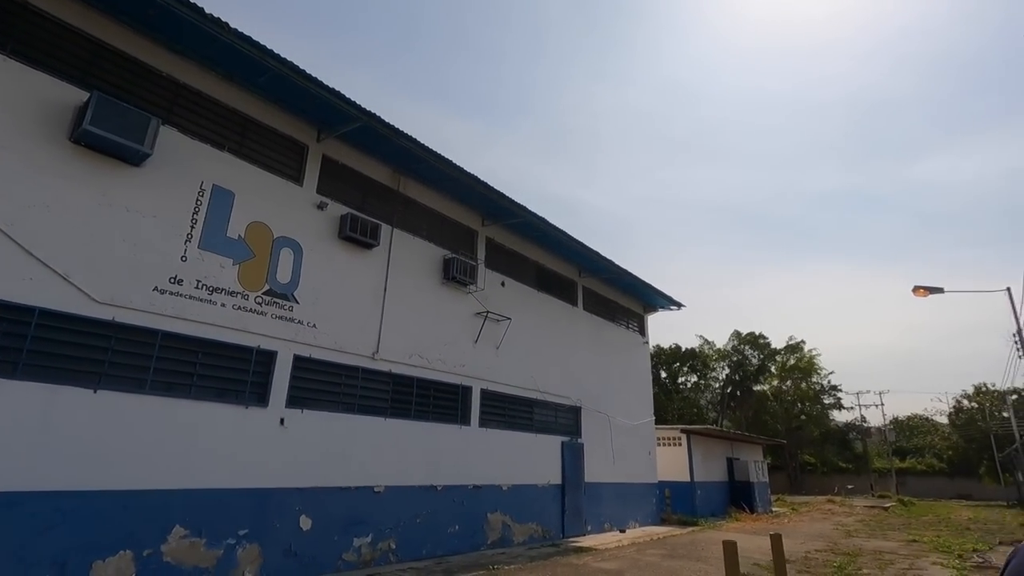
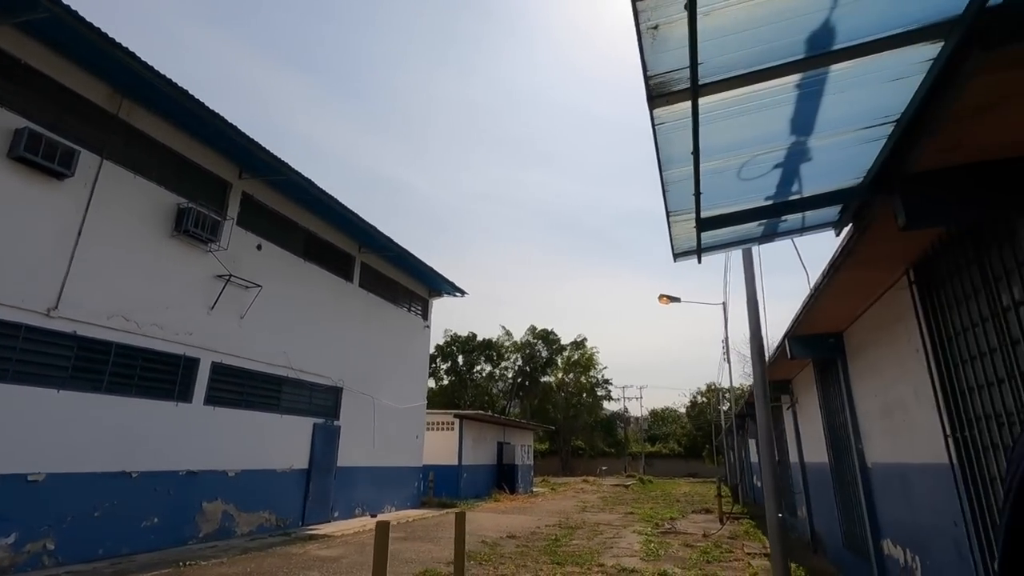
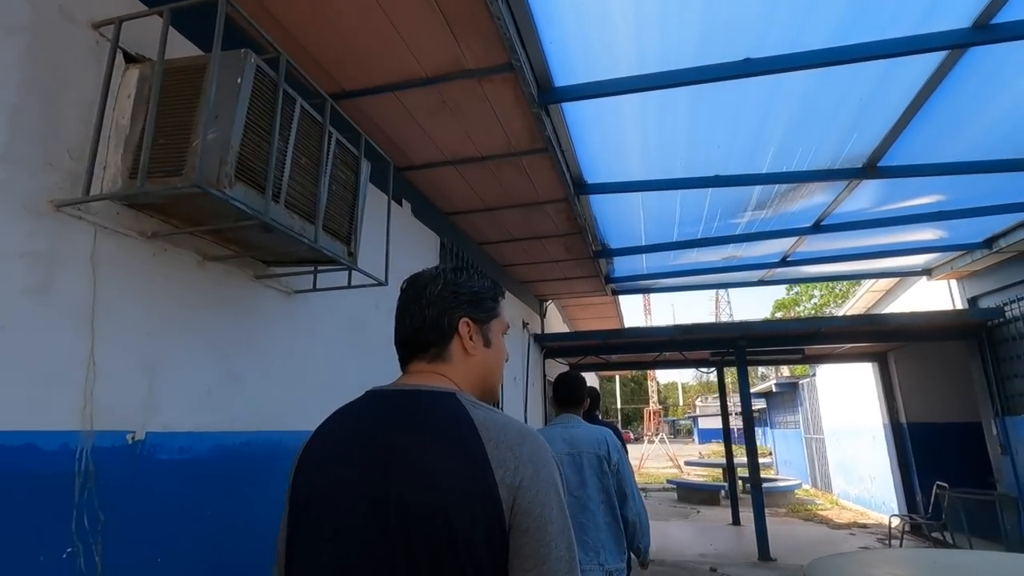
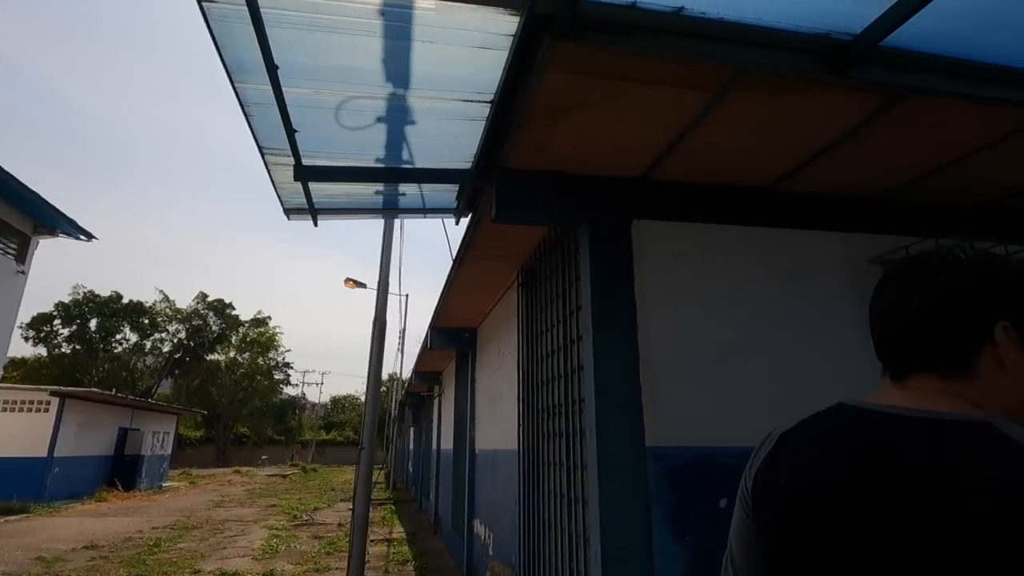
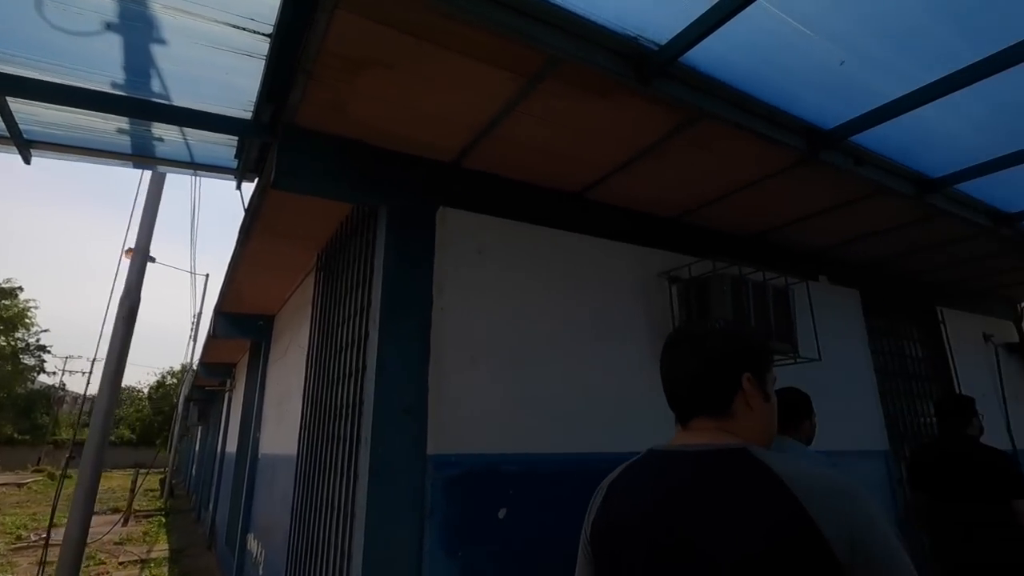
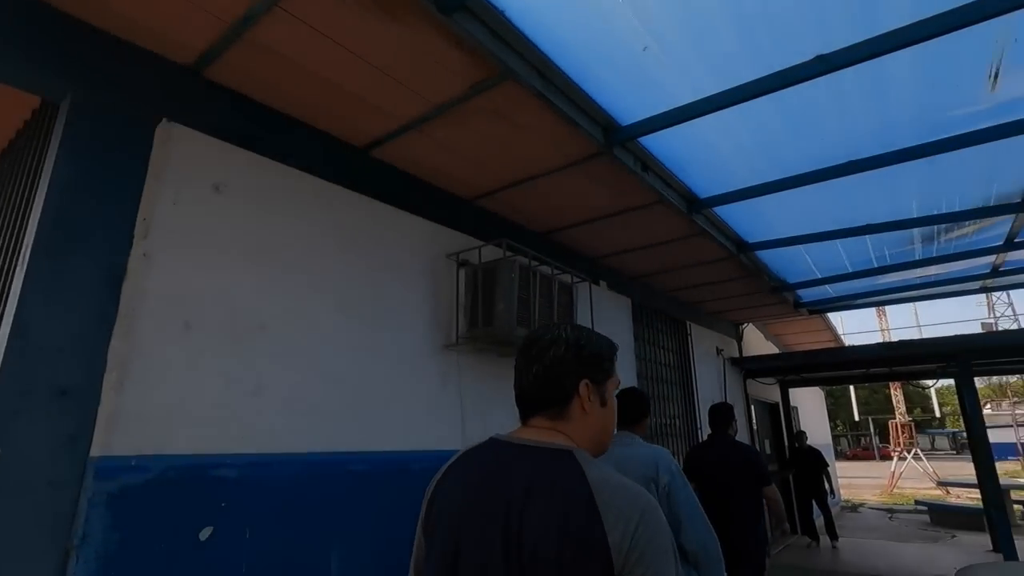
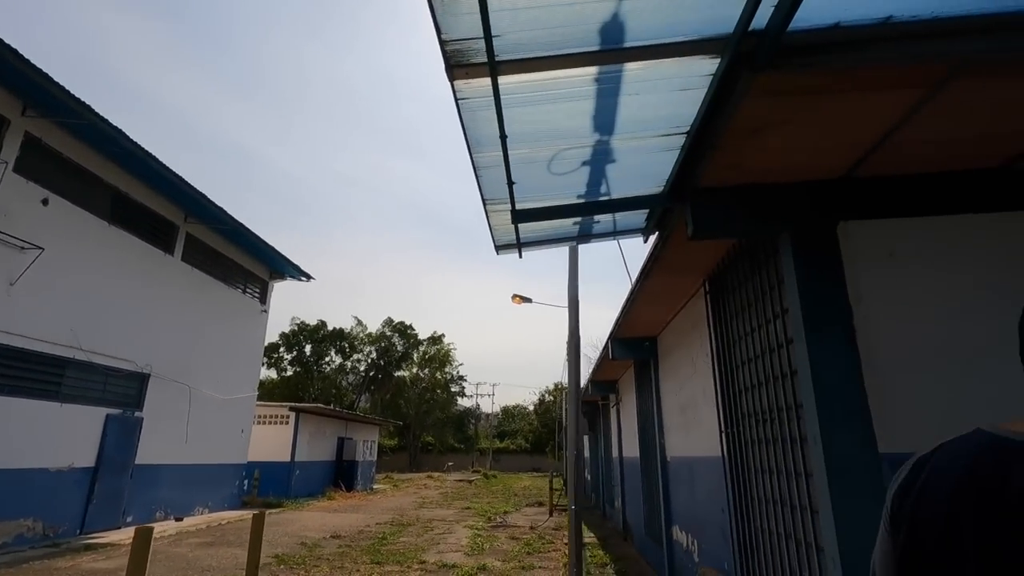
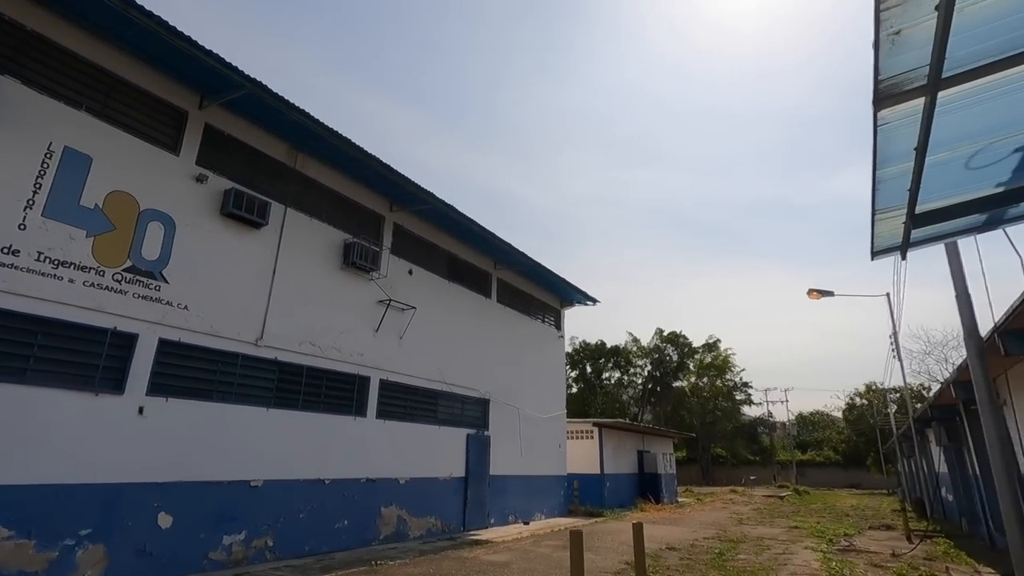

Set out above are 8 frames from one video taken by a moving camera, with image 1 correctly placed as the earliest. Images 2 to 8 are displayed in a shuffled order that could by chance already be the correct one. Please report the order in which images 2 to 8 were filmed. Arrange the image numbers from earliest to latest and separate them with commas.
8, 2, 7, 4, 5, 6, 3
